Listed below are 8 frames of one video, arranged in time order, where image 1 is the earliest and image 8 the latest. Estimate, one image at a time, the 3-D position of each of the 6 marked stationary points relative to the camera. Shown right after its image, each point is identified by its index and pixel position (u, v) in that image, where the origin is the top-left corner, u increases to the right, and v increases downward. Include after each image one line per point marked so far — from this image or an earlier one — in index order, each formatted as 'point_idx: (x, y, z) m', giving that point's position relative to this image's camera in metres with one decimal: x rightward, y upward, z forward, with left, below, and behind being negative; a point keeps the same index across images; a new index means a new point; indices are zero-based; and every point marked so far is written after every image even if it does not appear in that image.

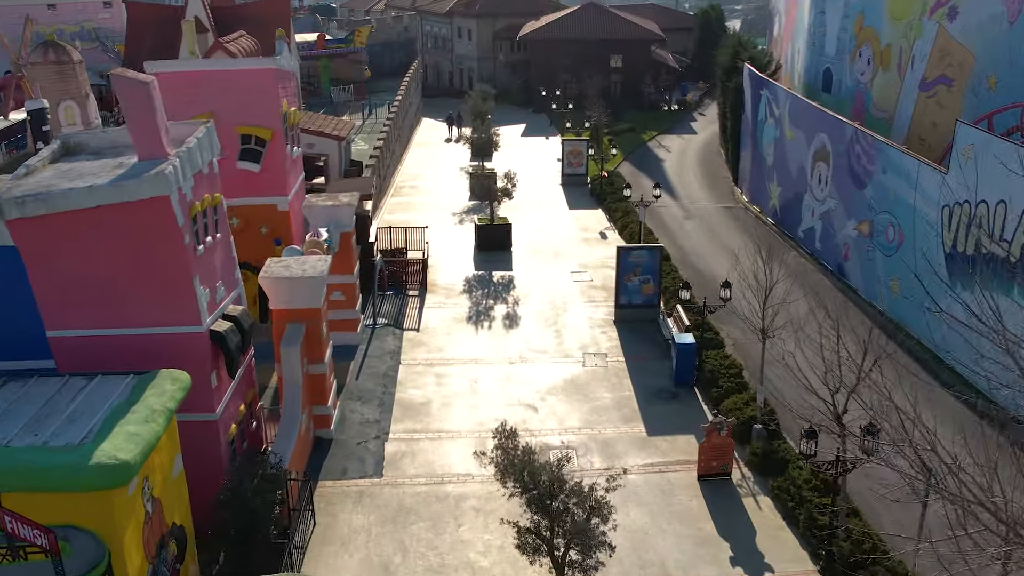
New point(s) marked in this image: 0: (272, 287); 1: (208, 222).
0: (-4.1, 0.0, +18.2) m
1: (-4.5, +1.0, +15.7) m
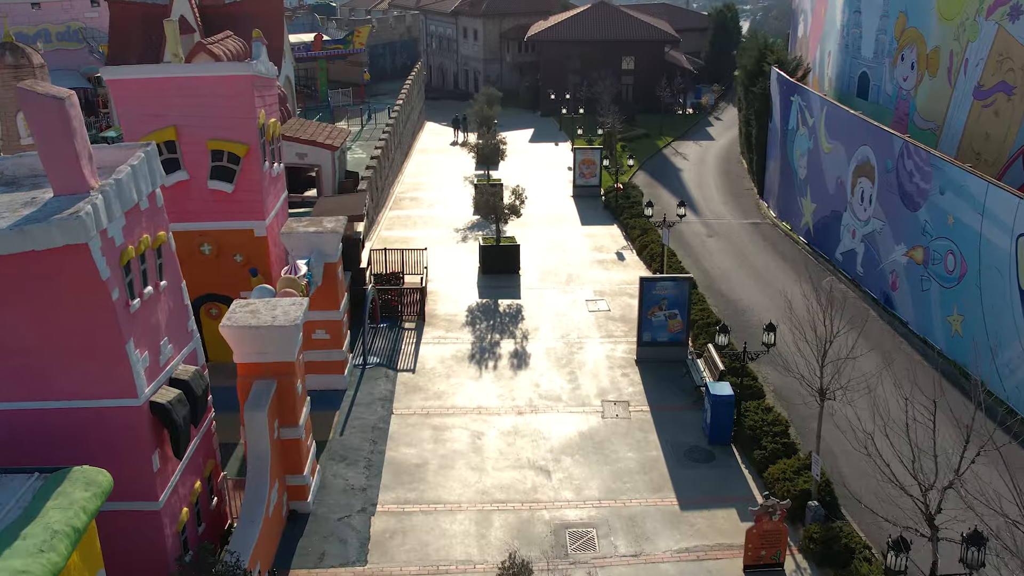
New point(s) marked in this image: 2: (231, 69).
0: (-4.0, -0.7, +15.3) m
1: (-4.4, +0.2, +12.7) m
2: (-5.3, +4.1, +20.0) m
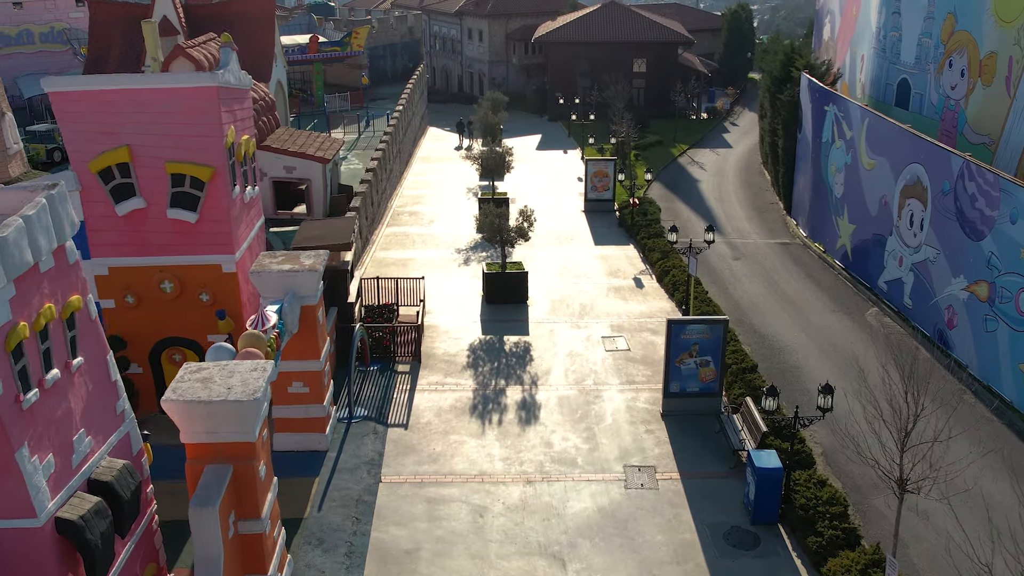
0: (-3.9, -1.5, +12.4) m
1: (-4.3, -0.5, +9.9) m
2: (-5.2, +3.4, +17.2) m
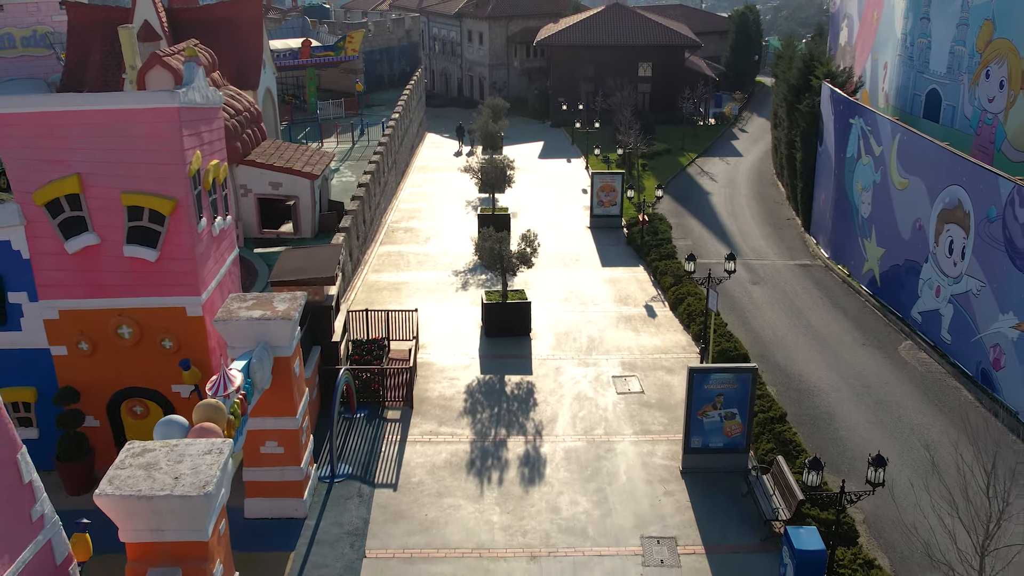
0: (-3.8, -2.2, +10.3) m
1: (-4.2, -1.2, +7.8) m
2: (-5.1, +2.7, +15.1) m
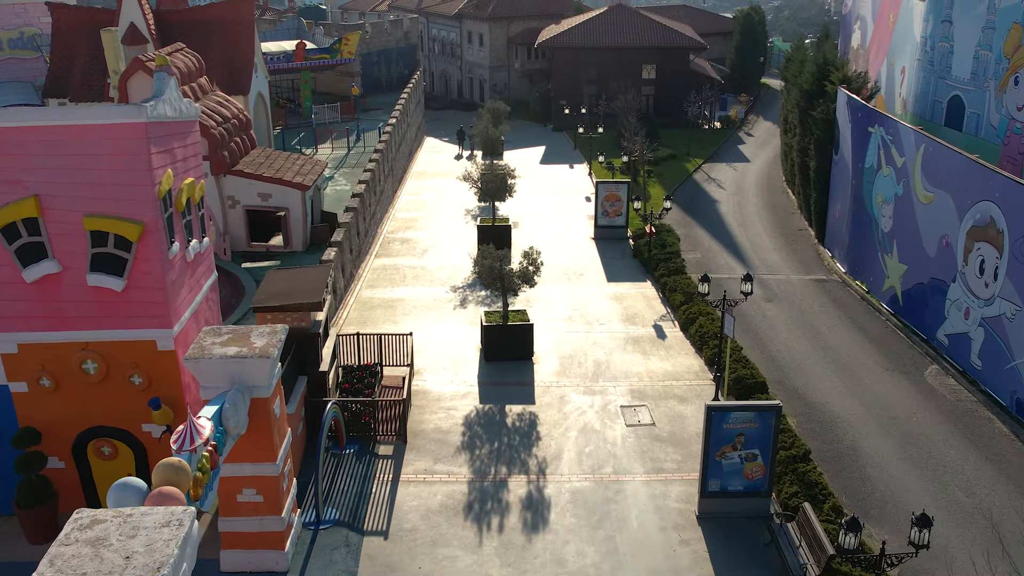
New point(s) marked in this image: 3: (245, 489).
0: (-3.8, -2.6, +8.9) m
1: (-4.2, -1.7, +6.4) m
2: (-5.1, +2.2, +13.6) m
3: (-3.6, -2.7, +14.4) m
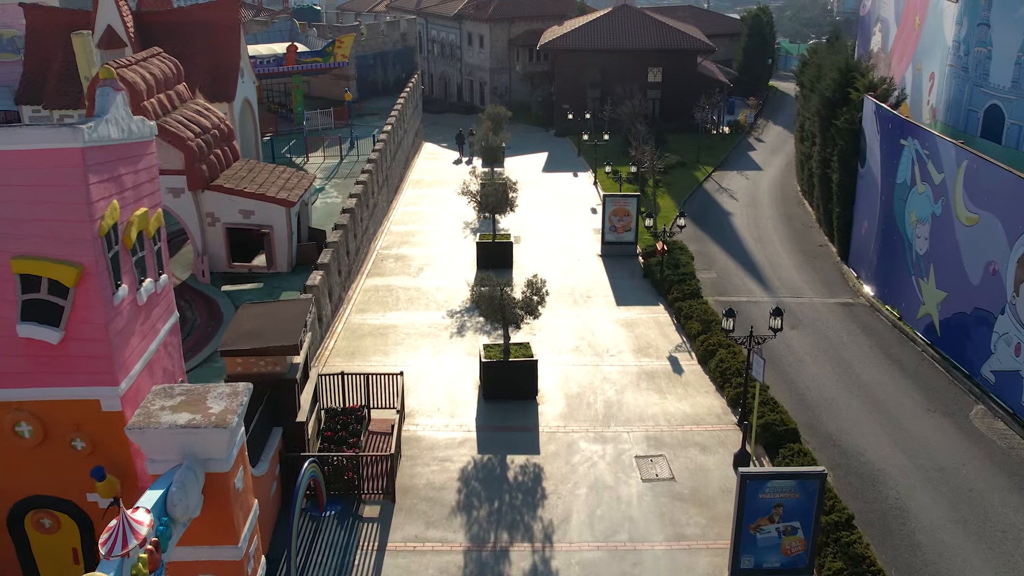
0: (-3.8, -3.2, +6.8) m
1: (-4.2, -2.3, +4.3) m
2: (-5.1, +1.6, +11.5) m
3: (-3.6, -3.3, +12.3) m
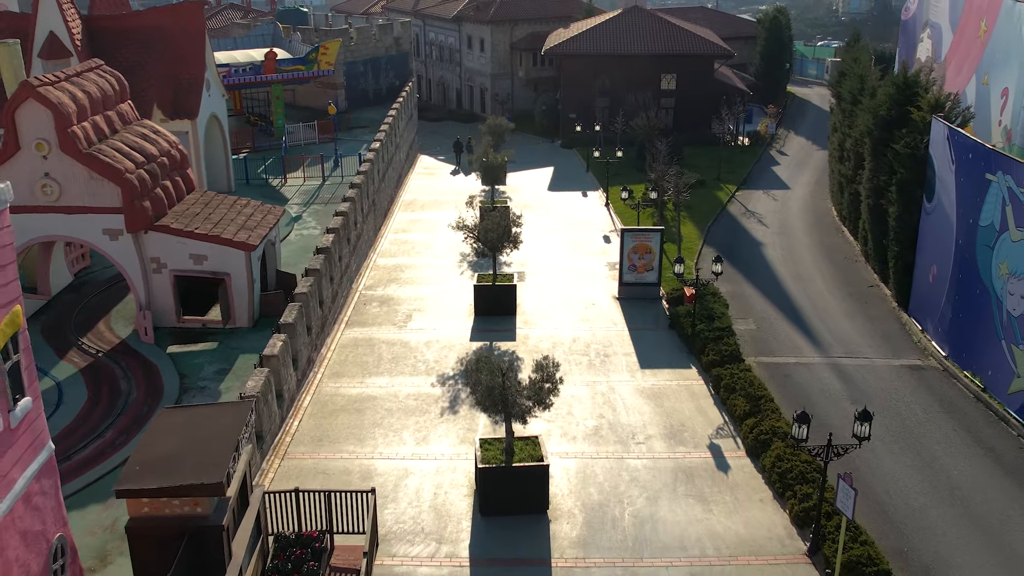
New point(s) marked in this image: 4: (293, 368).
0: (-3.7, -4.5, +2.5) m
1: (-4.2, -3.6, 0.0) m
2: (-5.0, +0.4, +7.3) m
3: (-3.5, -4.6, +8.0) m
4: (-4.1, -1.5, +19.8) m
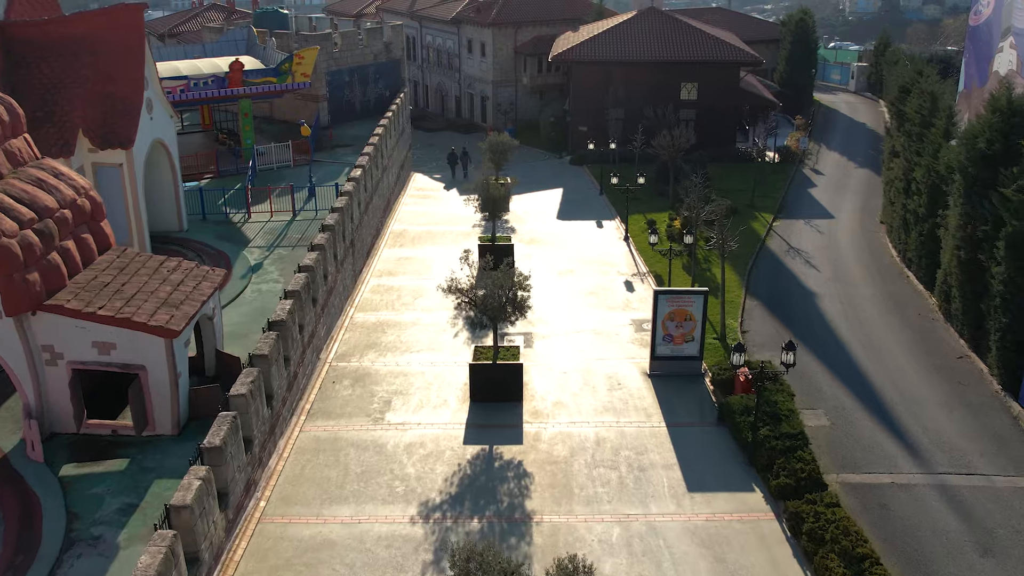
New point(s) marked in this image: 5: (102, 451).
0: (-3.7, -6.1, -2.8) m
1: (-4.1, -5.1, -5.4) m
2: (-4.9, -1.2, +1.9) m
3: (-3.5, -6.1, +2.6) m
4: (-4.0, -3.0, +14.4) m
5: (-6.4, -2.5, +16.7) m
